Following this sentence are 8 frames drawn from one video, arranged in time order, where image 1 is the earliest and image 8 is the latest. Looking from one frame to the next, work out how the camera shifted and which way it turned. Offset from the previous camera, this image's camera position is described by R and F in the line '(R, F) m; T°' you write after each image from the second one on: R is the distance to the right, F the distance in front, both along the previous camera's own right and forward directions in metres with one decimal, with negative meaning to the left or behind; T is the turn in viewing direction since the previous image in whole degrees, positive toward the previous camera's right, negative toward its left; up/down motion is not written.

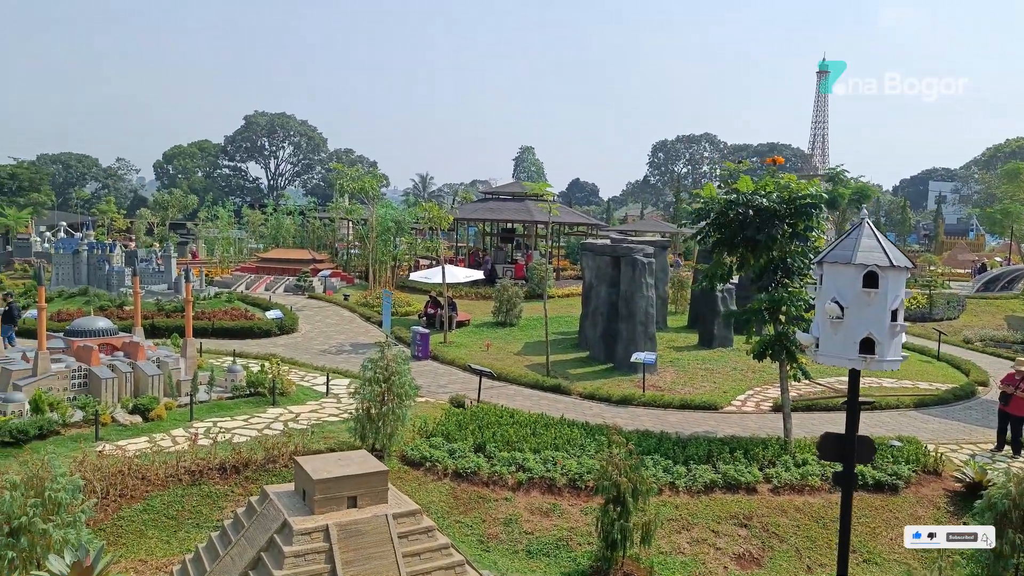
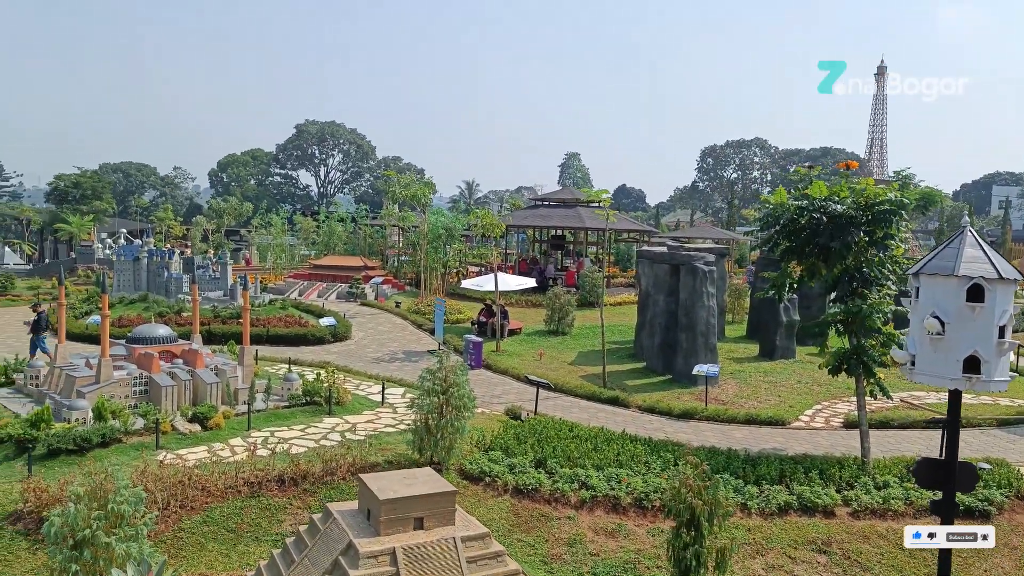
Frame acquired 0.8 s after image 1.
(-0.3, +0.3) m; -3°
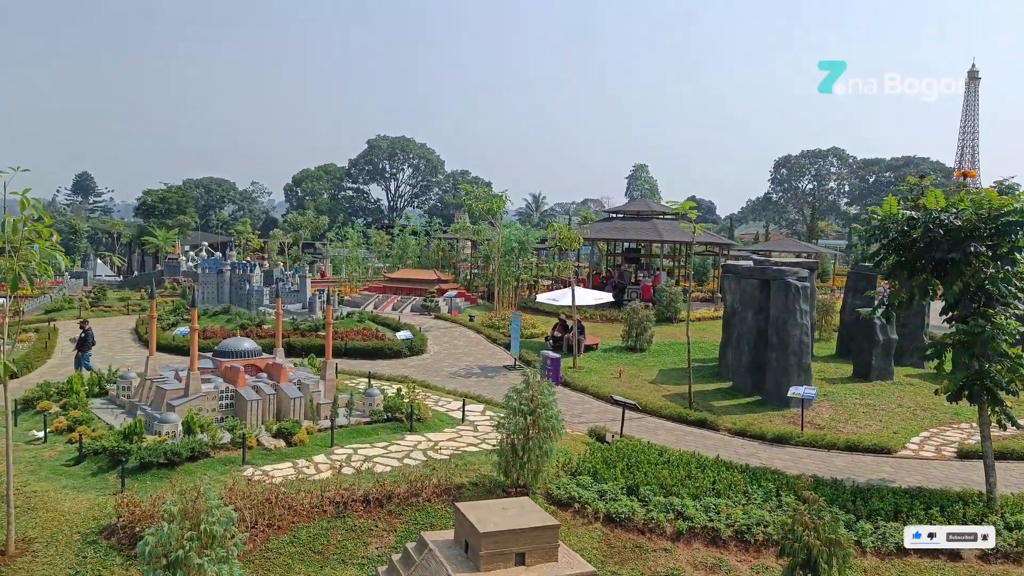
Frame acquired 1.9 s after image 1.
(-0.4, +0.4) m; -5°
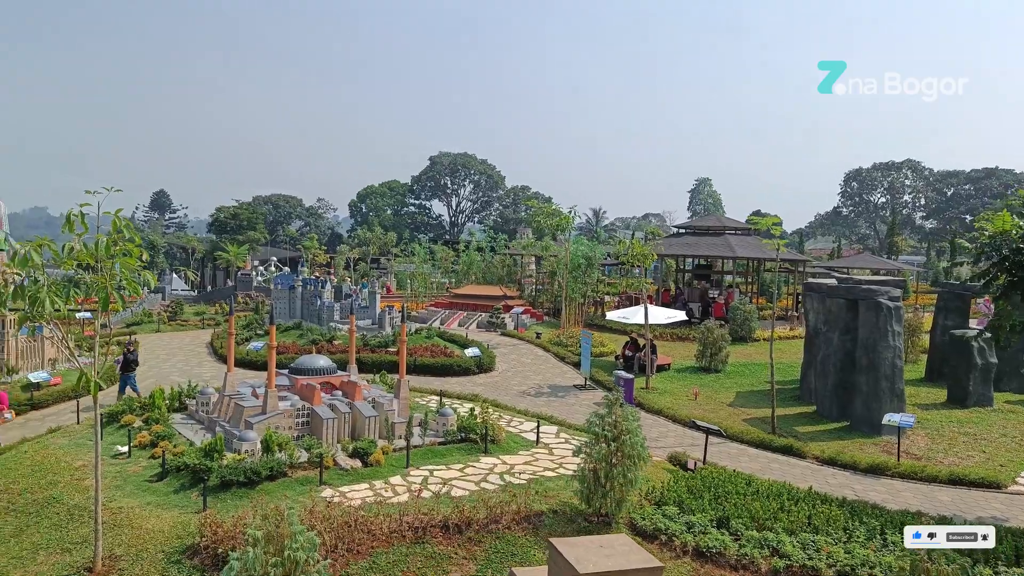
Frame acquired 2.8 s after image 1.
(-0.3, +0.3) m; -5°
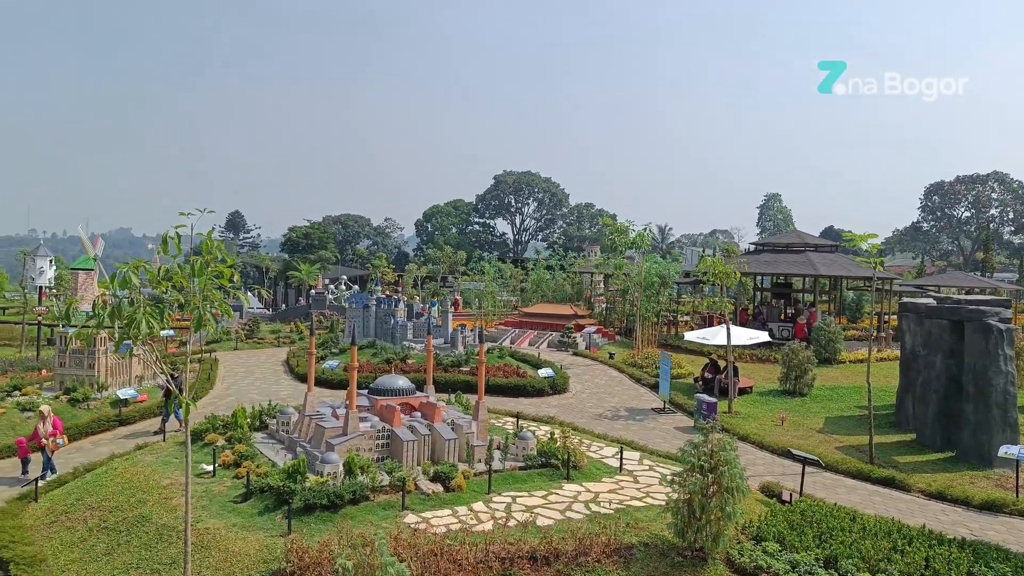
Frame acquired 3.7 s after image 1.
(-0.3, +0.3) m; -5°
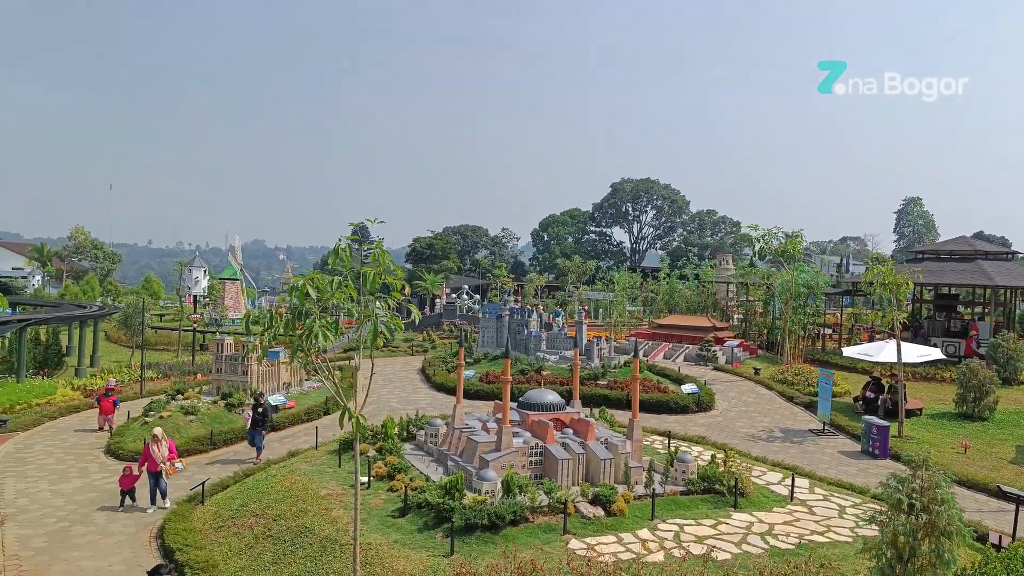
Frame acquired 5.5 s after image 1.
(-0.7, +0.5) m; -9°
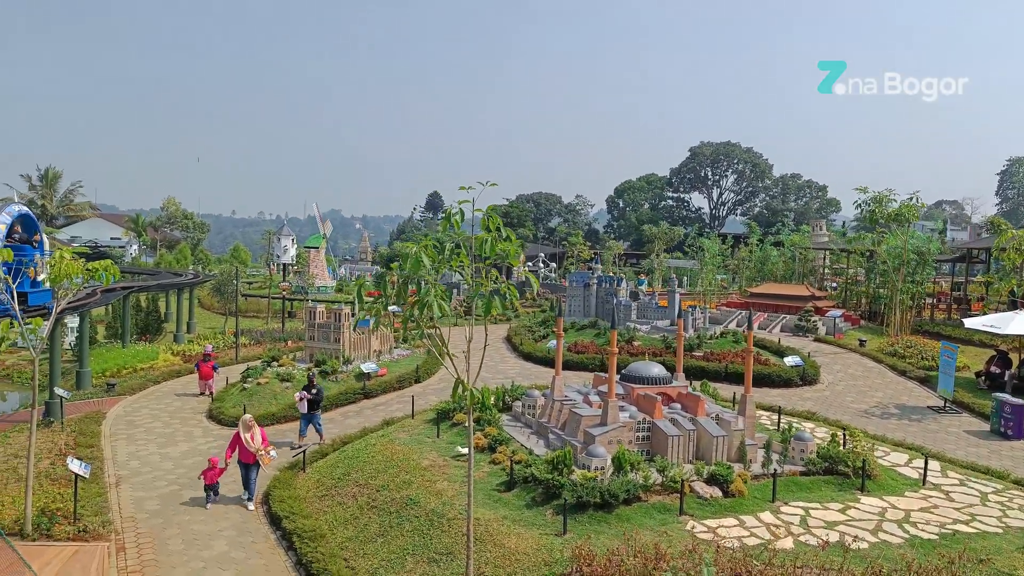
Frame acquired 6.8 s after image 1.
(-0.5, +0.5) m; -6°
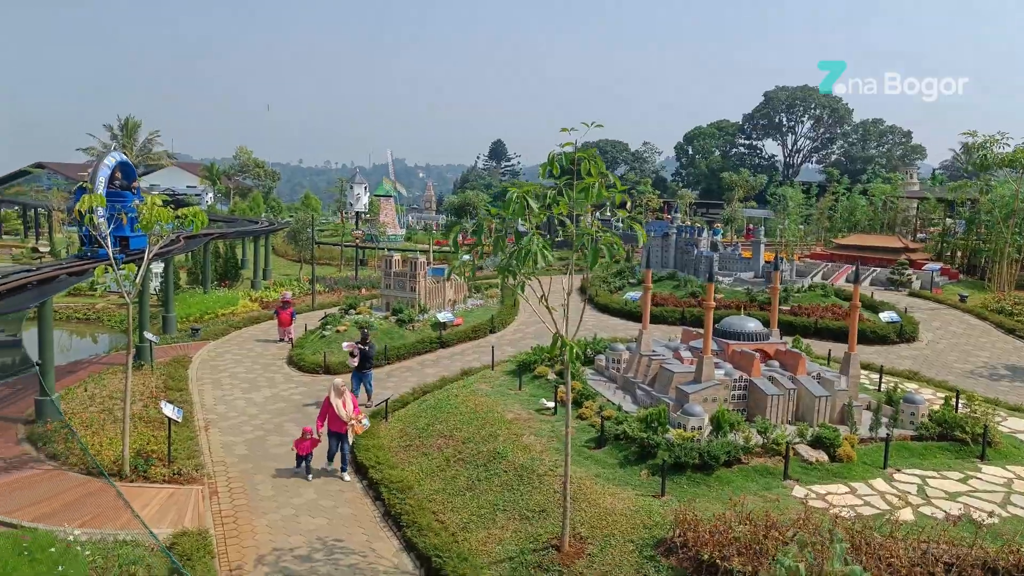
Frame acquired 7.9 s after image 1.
(-0.4, +0.5) m; -5°
